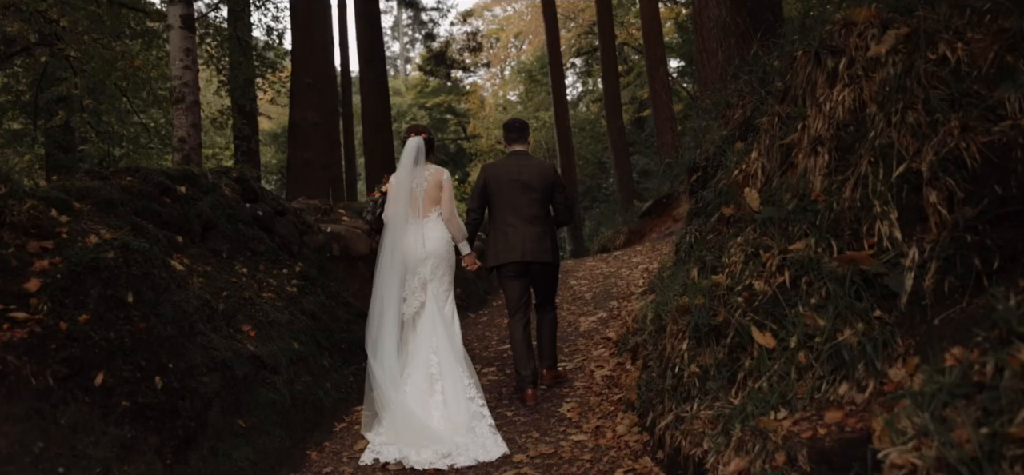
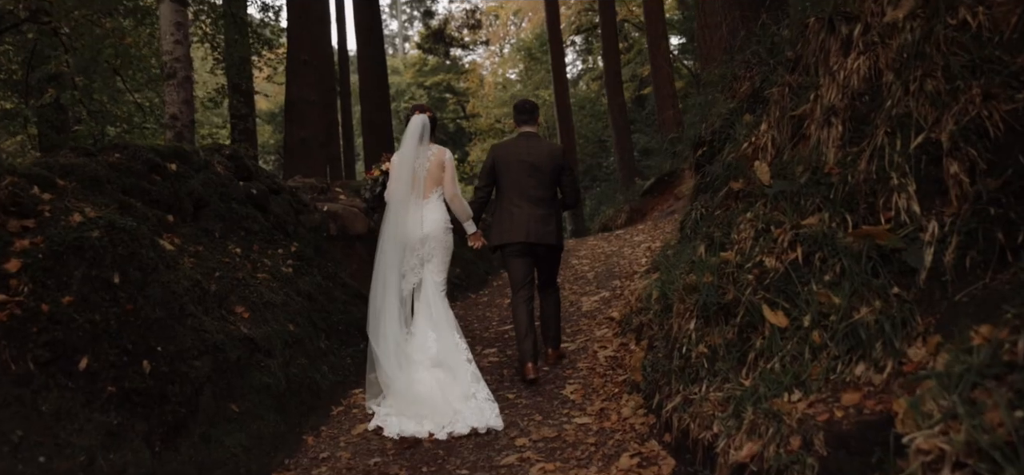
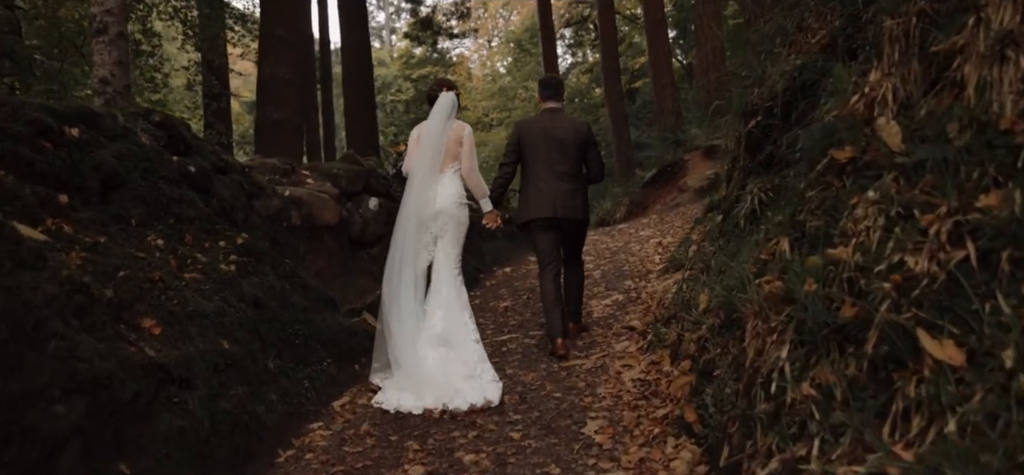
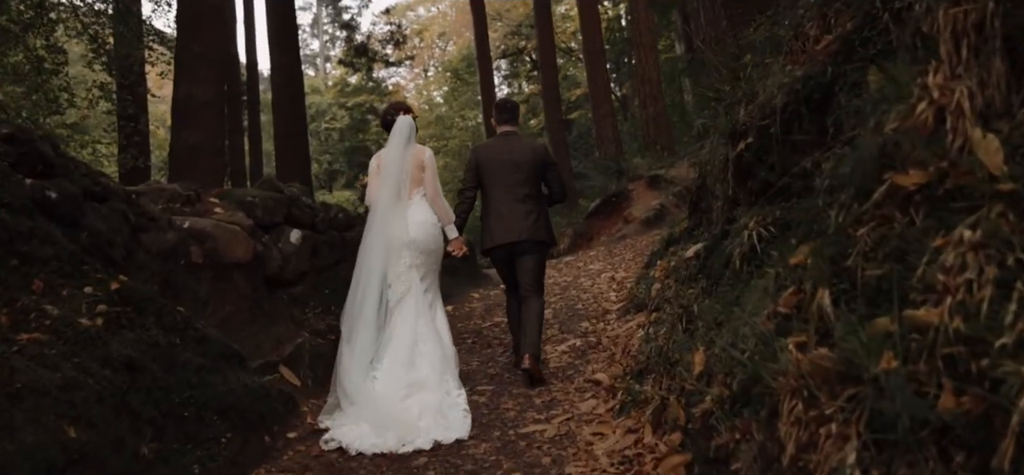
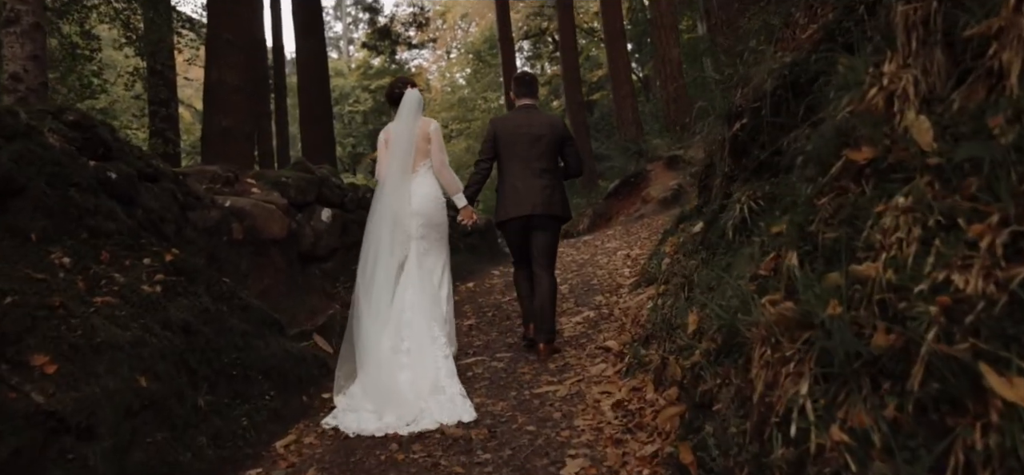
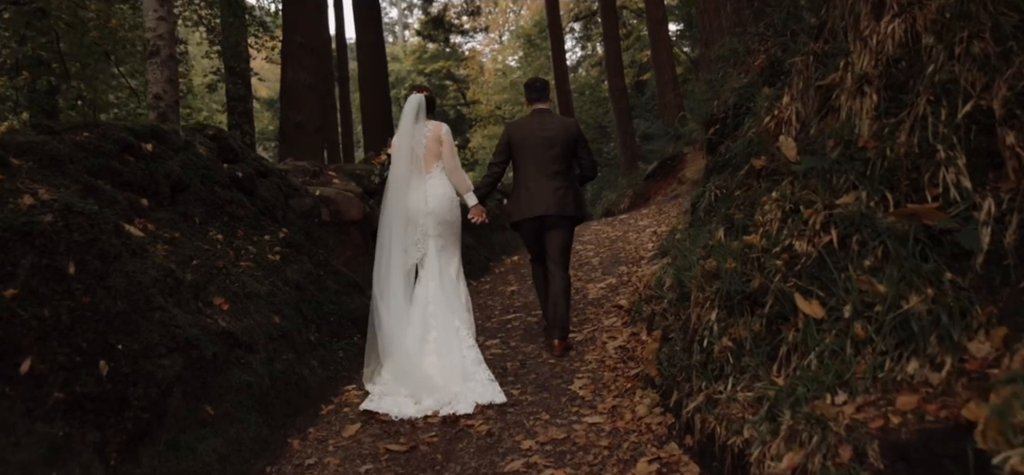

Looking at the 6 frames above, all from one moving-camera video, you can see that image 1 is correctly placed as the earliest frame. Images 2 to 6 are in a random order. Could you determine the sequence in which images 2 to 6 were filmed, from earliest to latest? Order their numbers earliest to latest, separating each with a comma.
2, 6, 3, 5, 4
